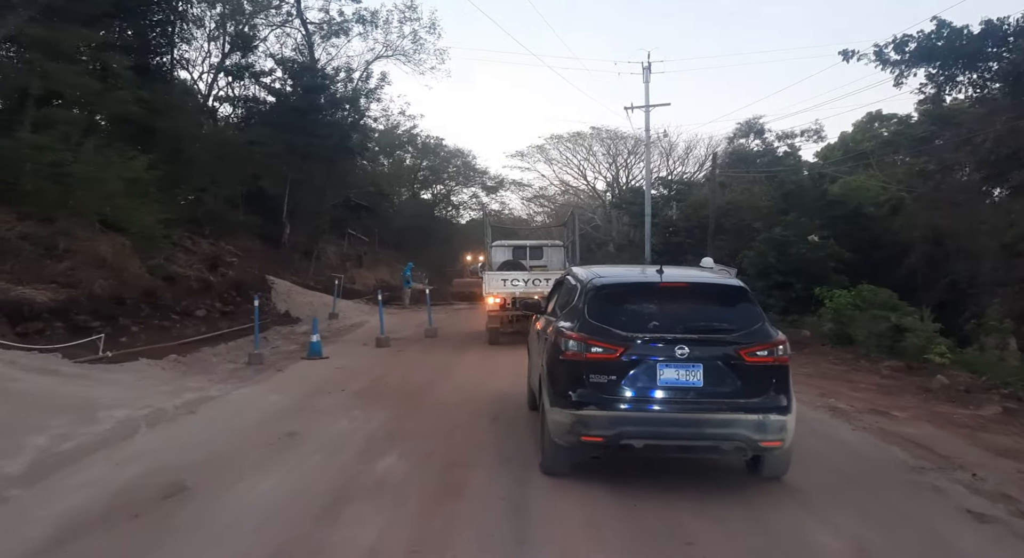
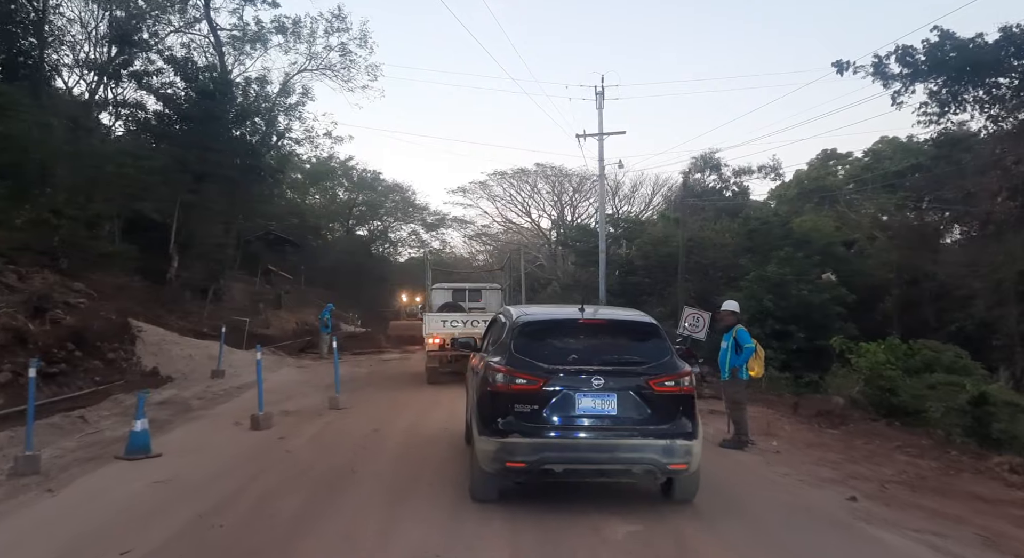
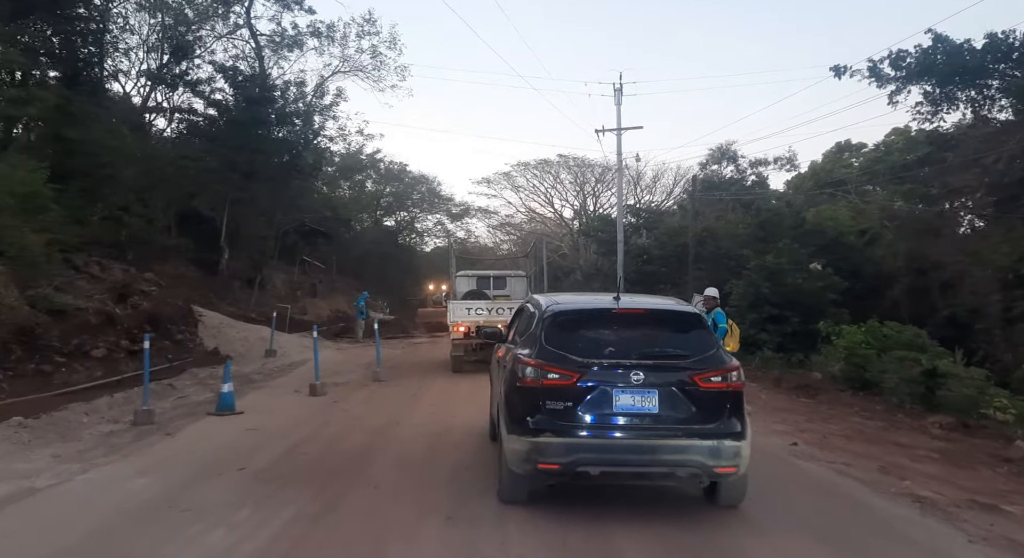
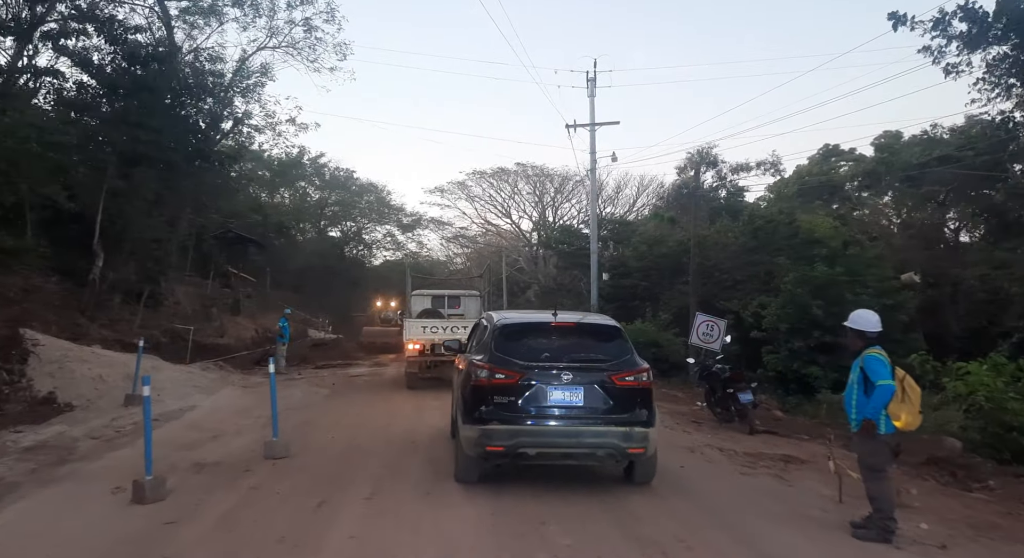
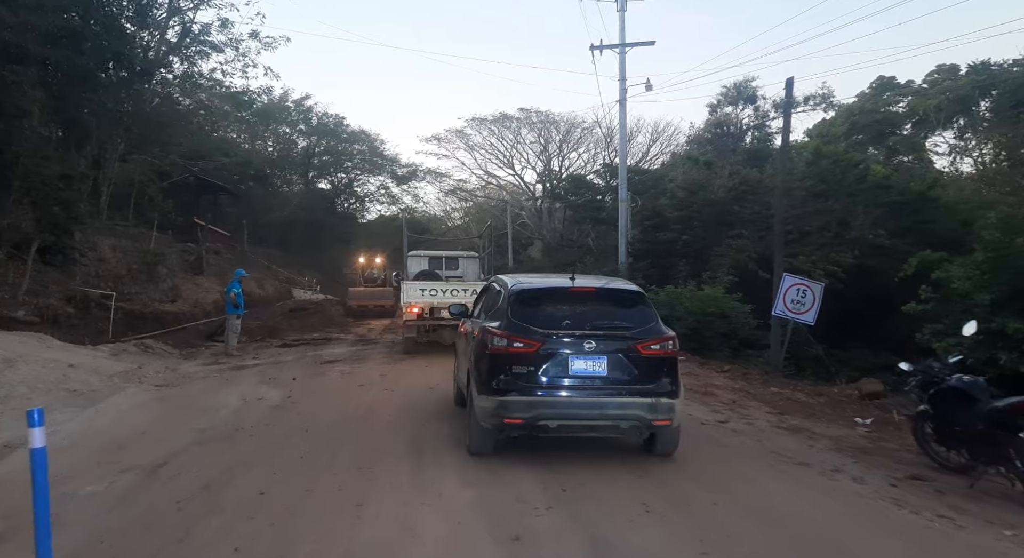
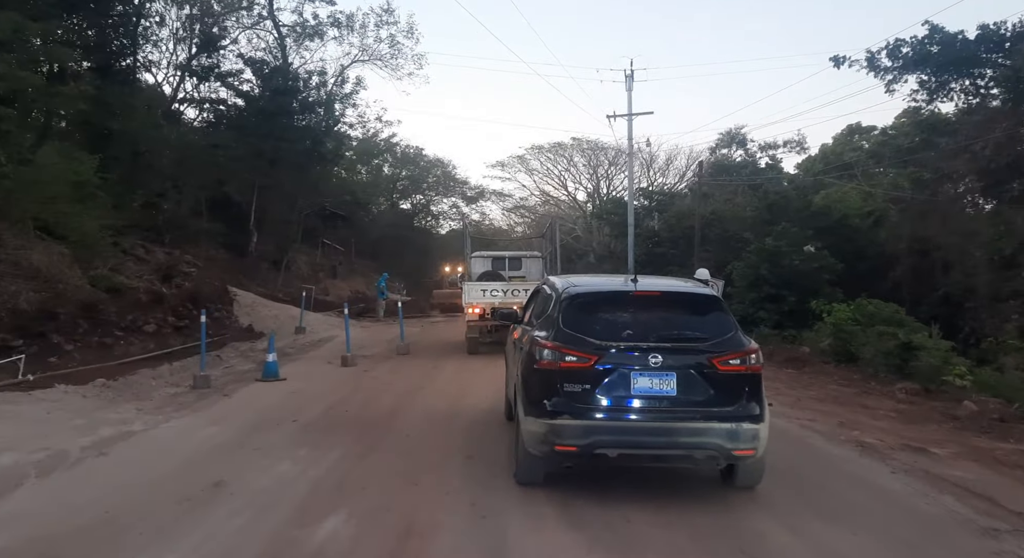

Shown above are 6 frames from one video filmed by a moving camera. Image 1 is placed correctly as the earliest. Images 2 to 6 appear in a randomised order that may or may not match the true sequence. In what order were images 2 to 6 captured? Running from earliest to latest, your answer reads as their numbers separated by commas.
6, 3, 2, 4, 5
